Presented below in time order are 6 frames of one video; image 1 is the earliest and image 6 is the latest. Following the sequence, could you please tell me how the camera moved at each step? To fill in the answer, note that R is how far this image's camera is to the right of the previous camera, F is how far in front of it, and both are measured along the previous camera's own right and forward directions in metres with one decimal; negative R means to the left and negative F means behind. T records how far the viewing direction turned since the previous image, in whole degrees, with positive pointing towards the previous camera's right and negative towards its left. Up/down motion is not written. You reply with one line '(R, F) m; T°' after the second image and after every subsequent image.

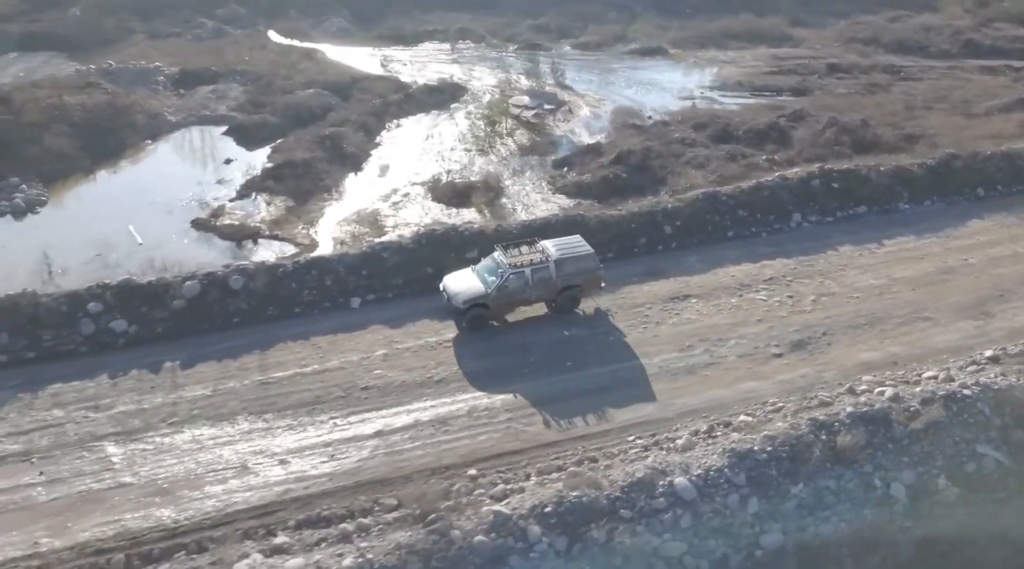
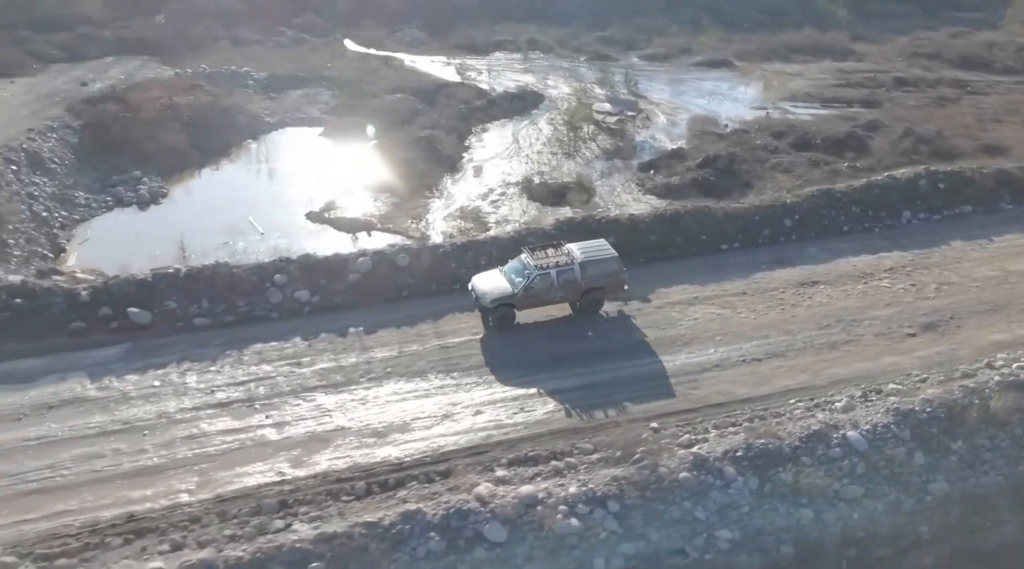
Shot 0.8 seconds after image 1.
(-2.7, -1.5) m; -2°
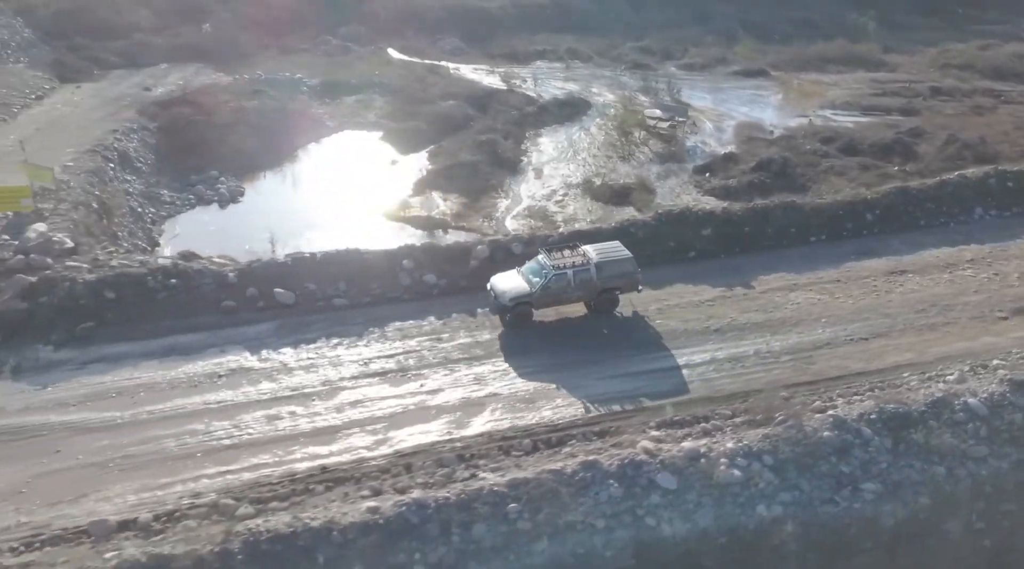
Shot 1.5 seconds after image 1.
(-2.6, -1.3) m; 0°
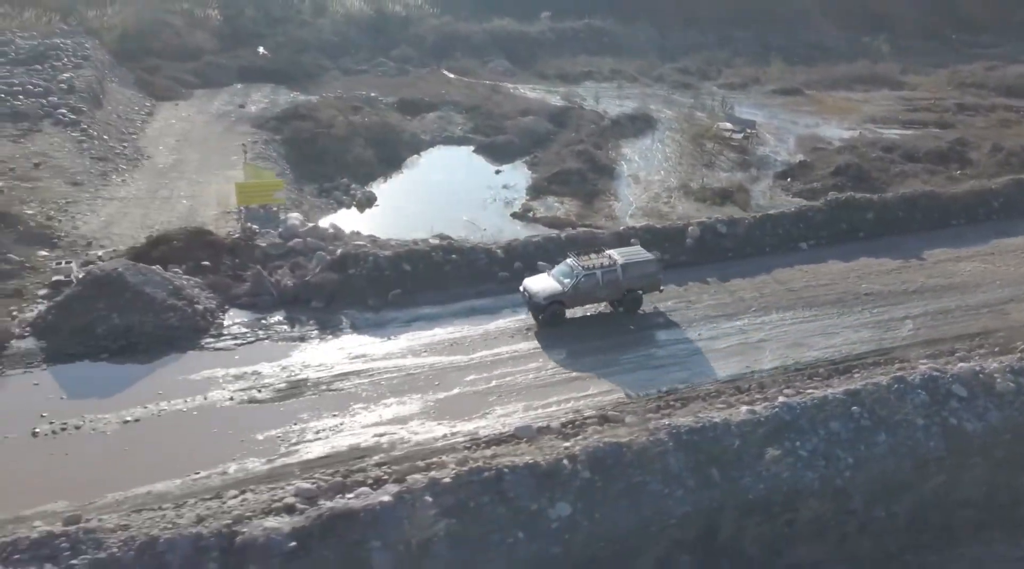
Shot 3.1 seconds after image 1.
(-6.9, -2.9) m; +2°
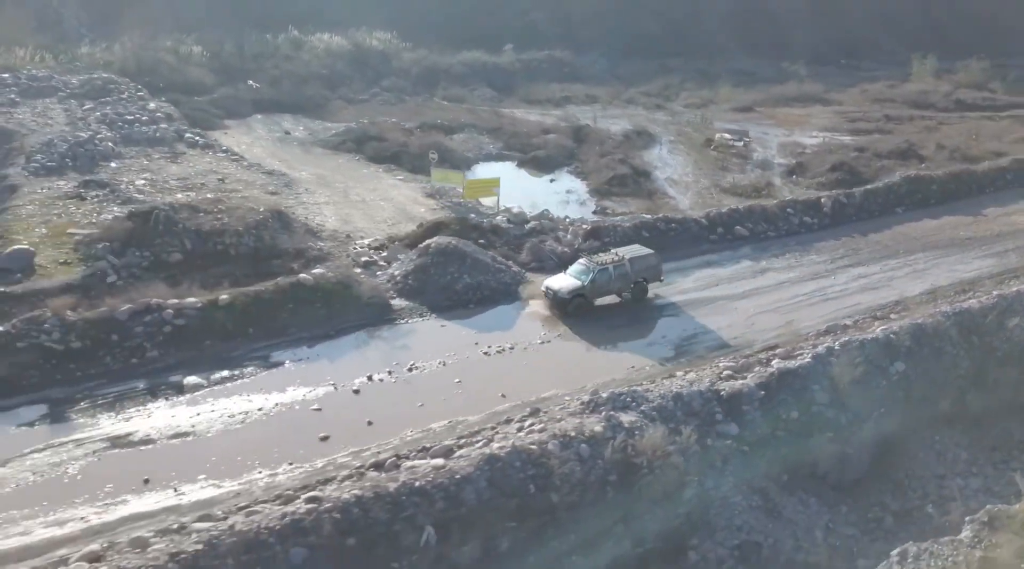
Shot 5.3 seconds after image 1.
(-11.0, -4.4) m; +9°
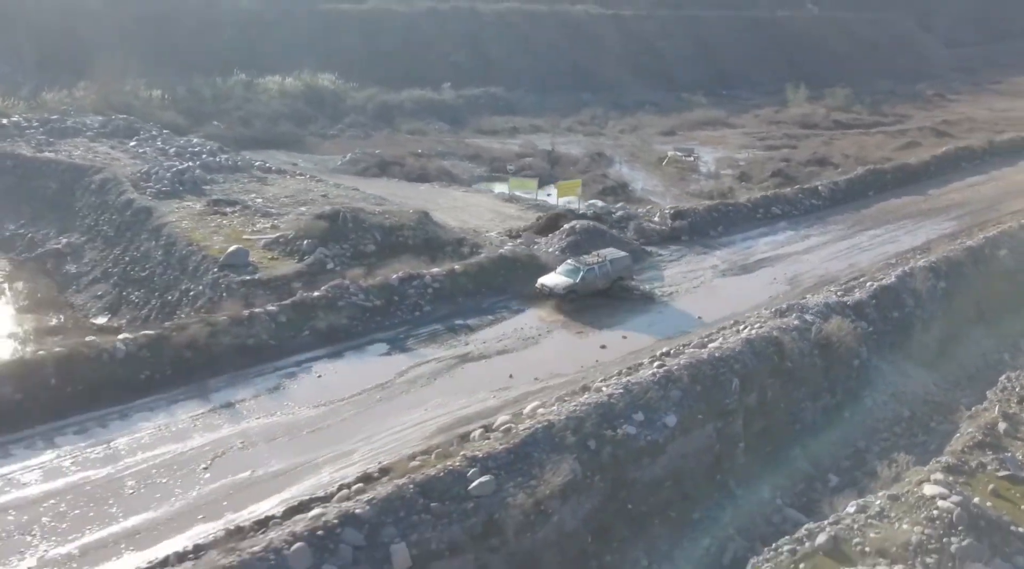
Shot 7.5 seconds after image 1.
(-9.6, -5.4) m; +10°
